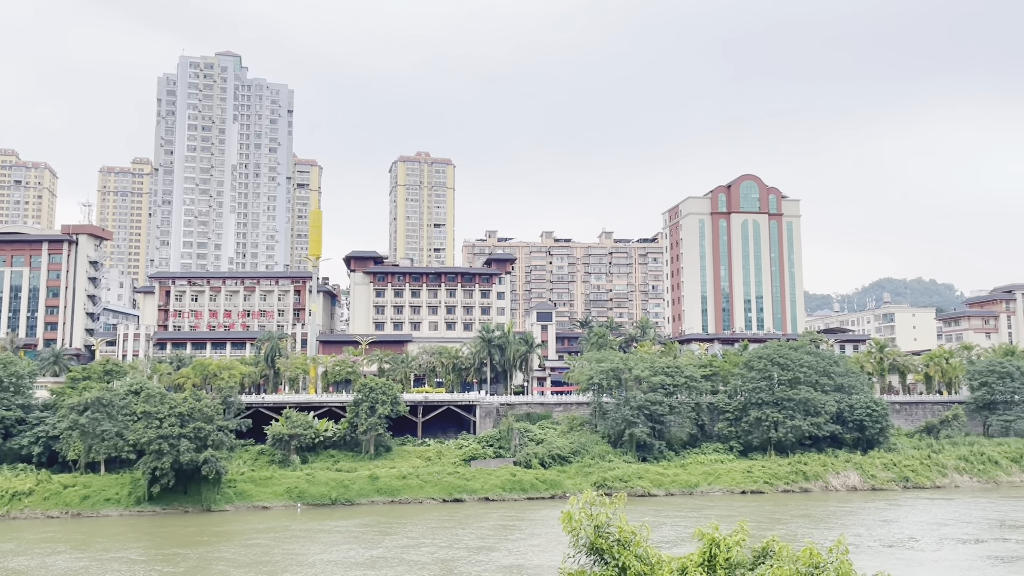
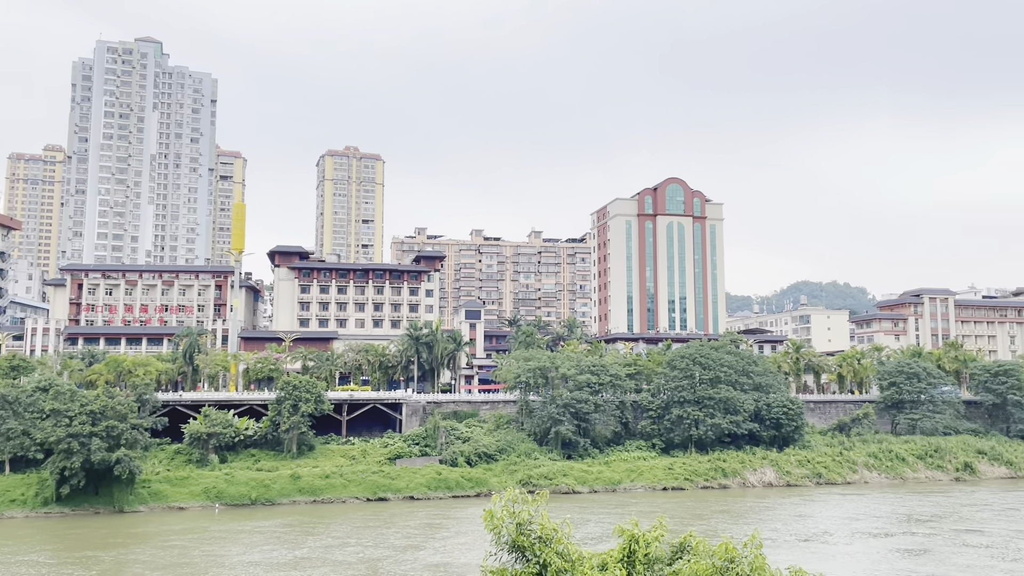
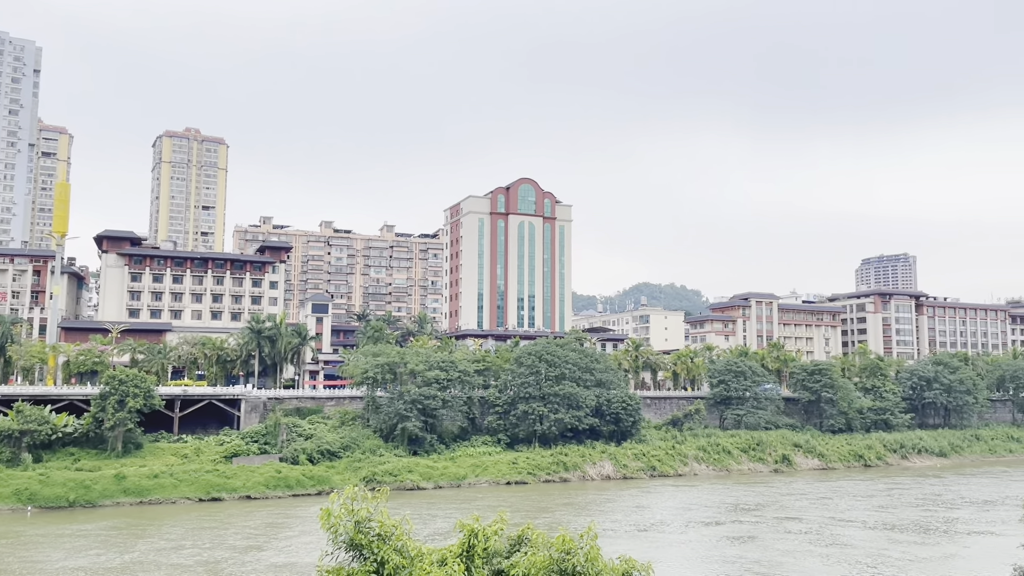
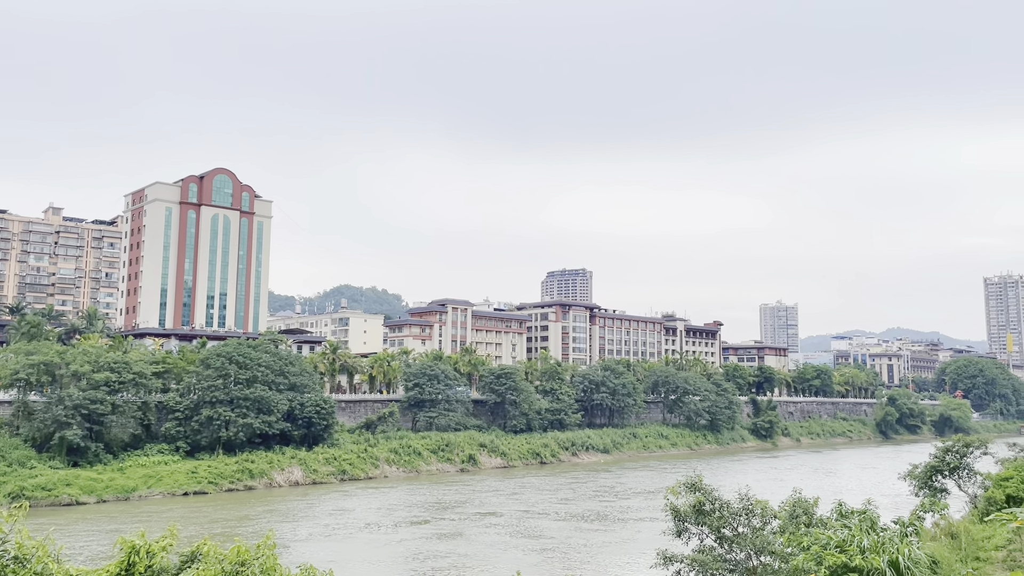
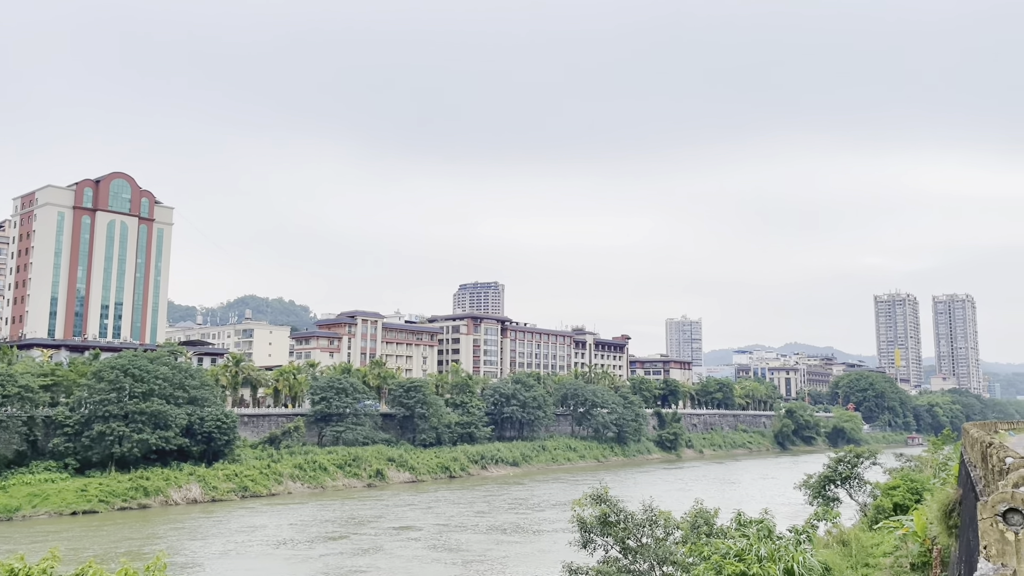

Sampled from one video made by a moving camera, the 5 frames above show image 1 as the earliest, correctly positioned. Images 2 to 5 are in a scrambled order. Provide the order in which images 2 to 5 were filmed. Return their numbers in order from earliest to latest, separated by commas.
2, 3, 4, 5
